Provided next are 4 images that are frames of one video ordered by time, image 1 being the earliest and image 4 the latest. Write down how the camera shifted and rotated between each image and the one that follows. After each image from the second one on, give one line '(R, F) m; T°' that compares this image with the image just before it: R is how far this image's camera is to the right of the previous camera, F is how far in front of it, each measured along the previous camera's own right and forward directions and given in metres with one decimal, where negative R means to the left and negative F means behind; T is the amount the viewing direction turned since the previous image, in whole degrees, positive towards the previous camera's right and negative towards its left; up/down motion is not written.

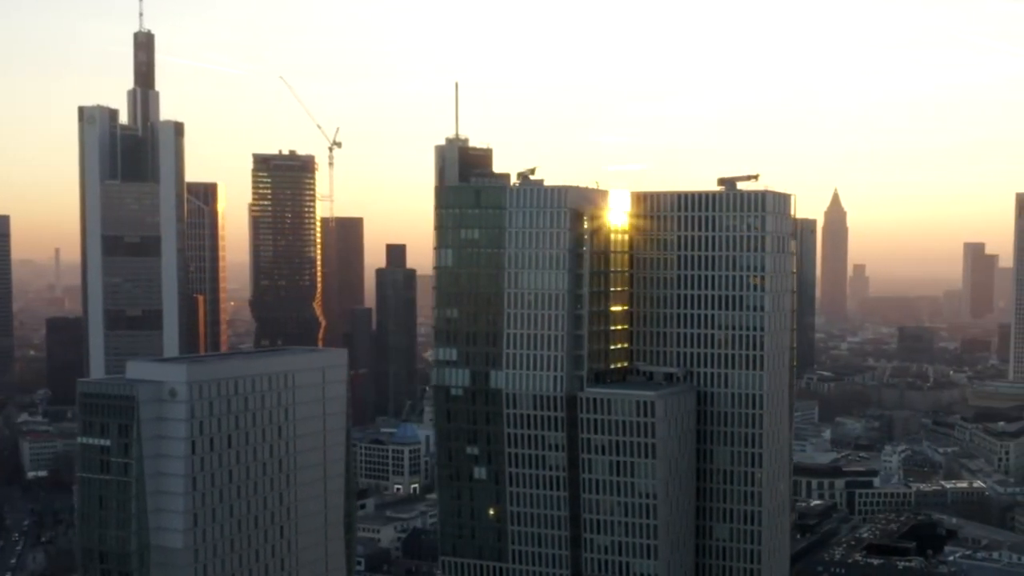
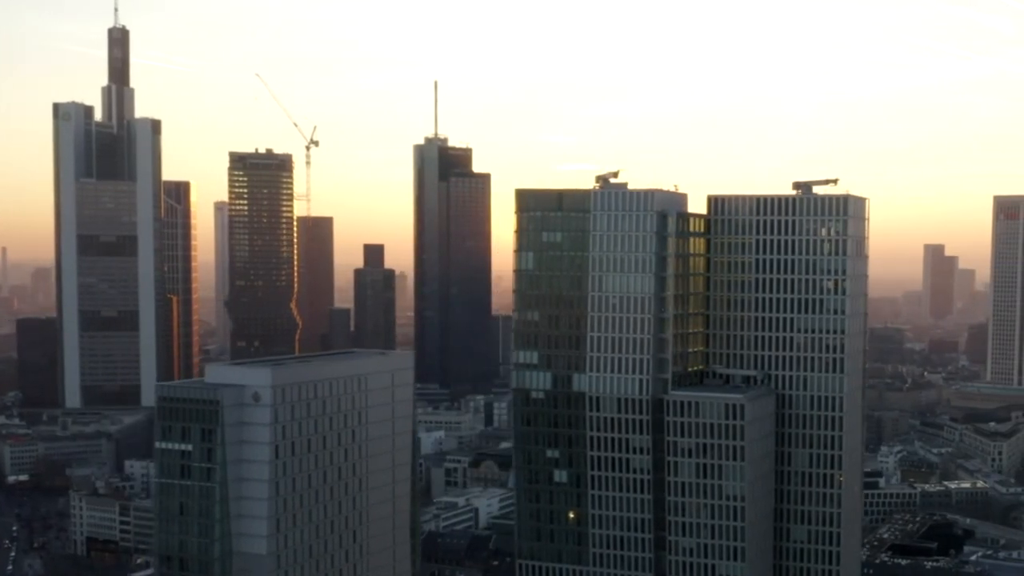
(-6.1, +0.3) m; +3°
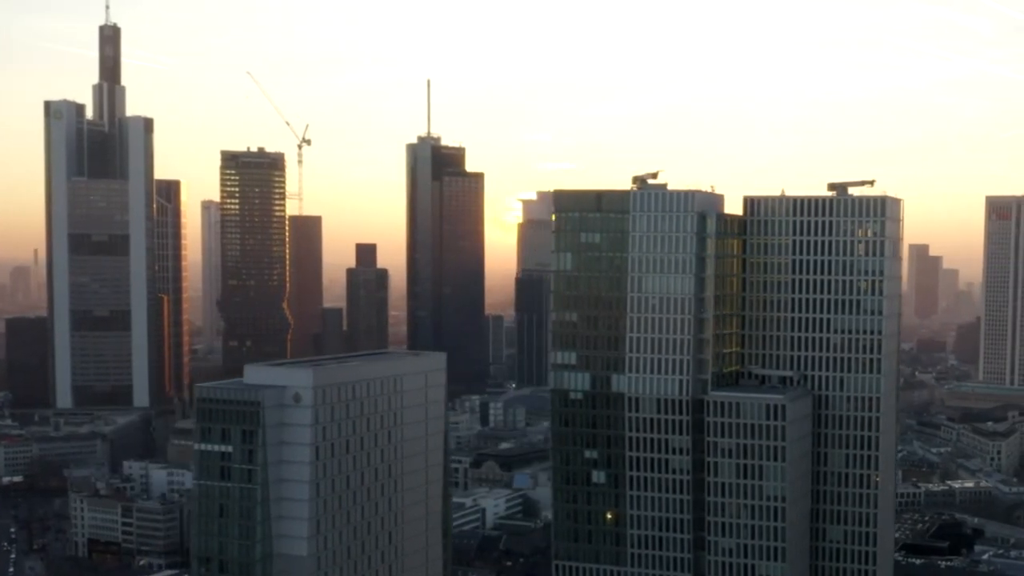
(-2.7, +0.1) m; +1°
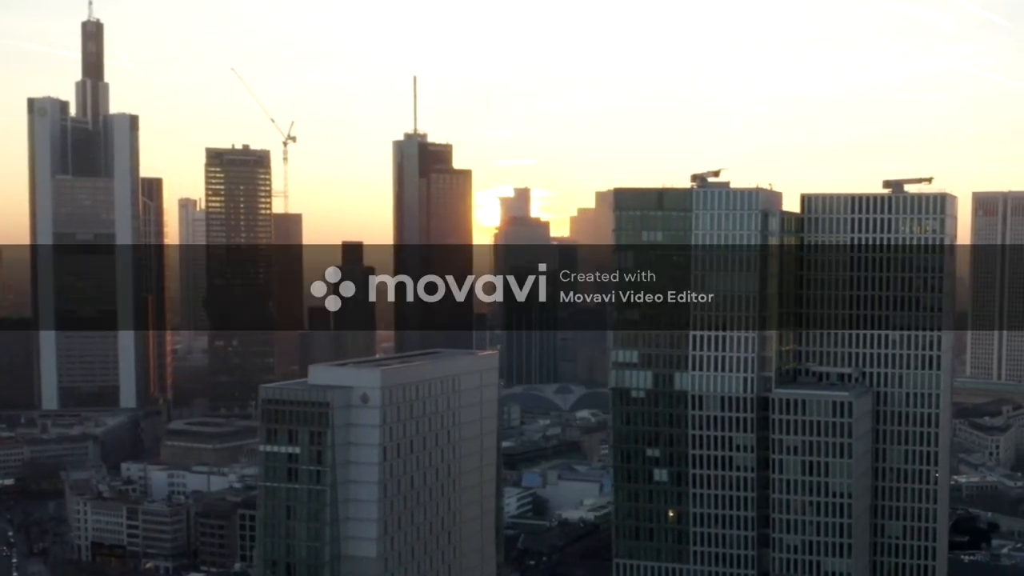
(-4.4, +0.3) m; +2°
